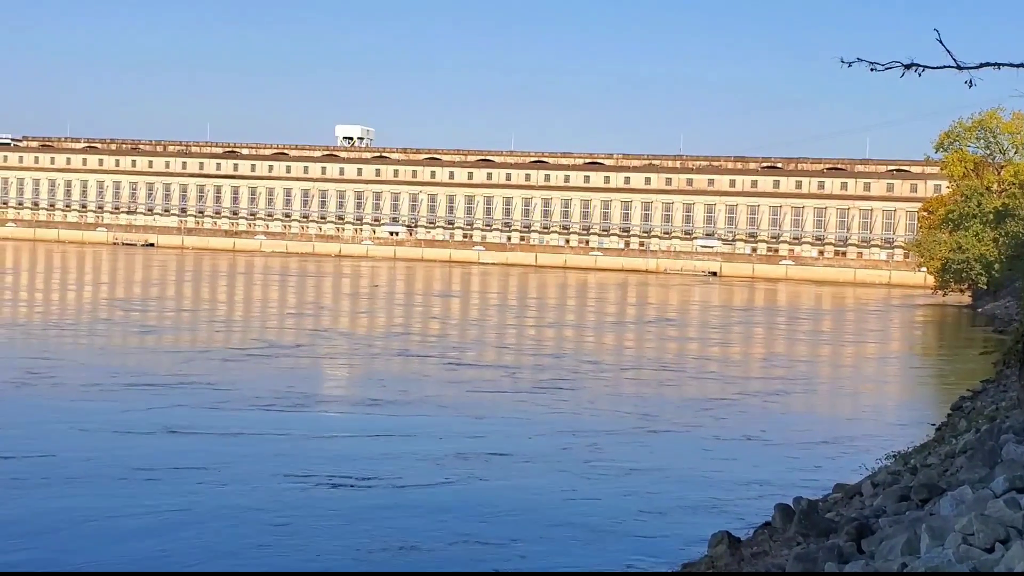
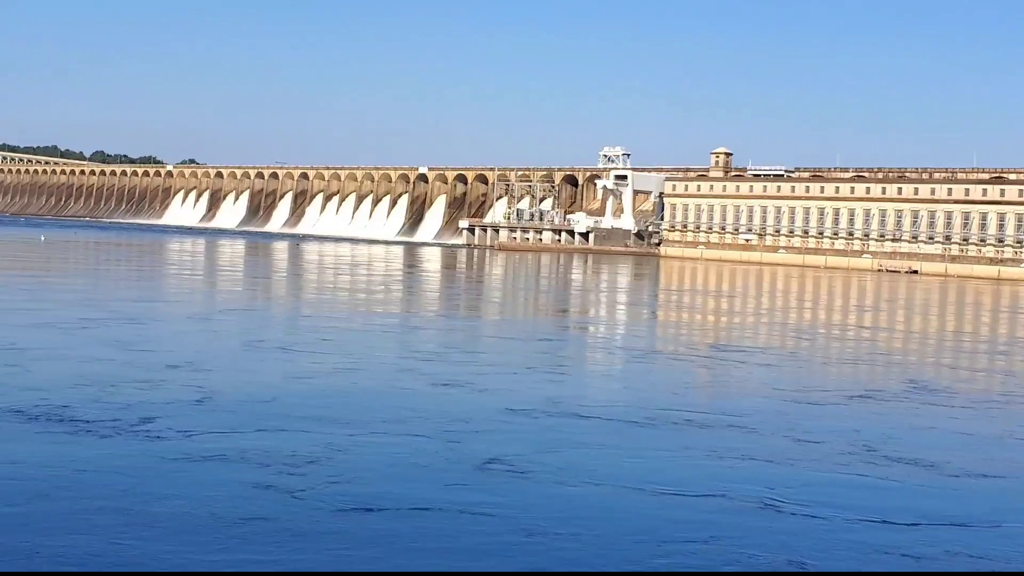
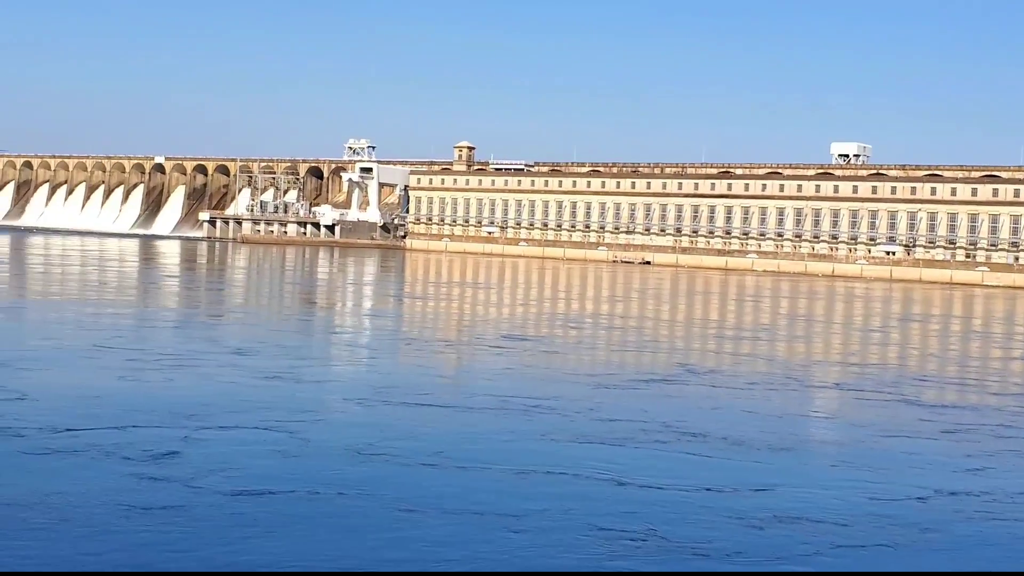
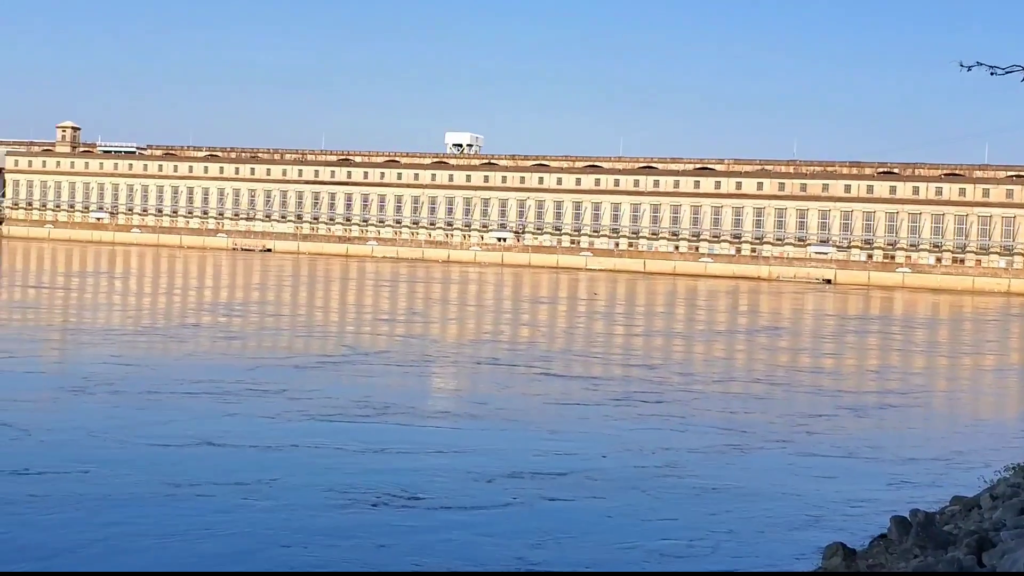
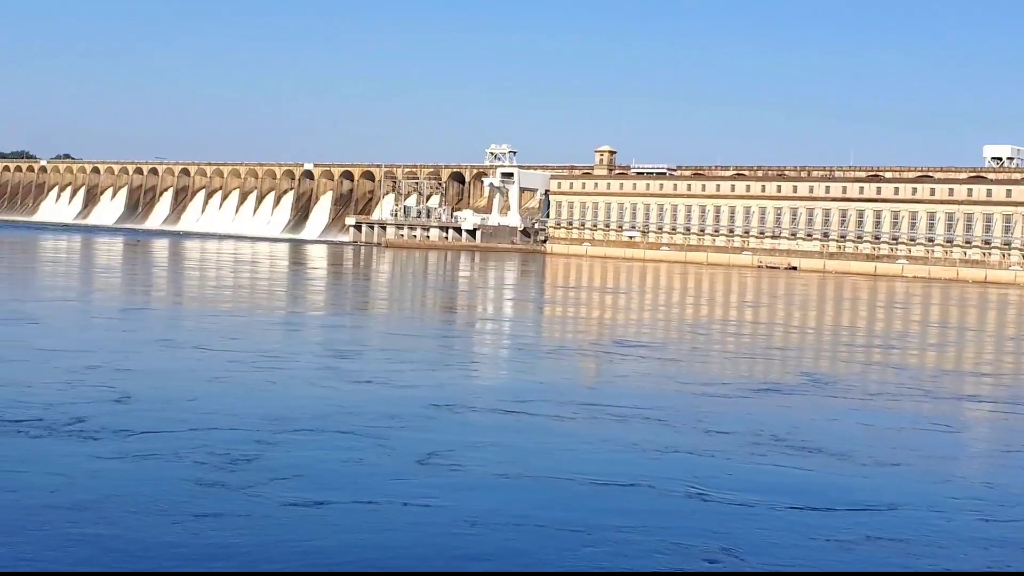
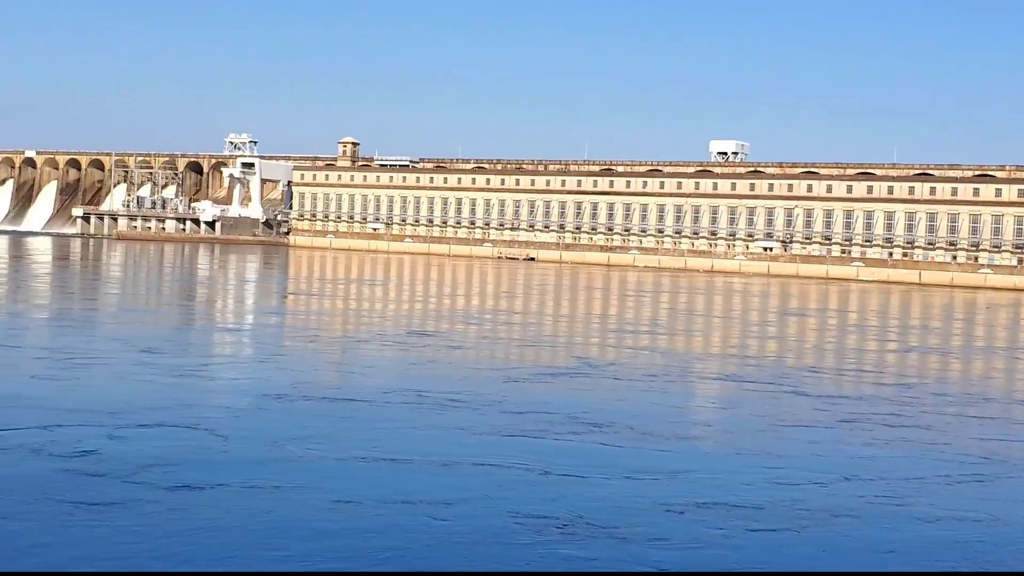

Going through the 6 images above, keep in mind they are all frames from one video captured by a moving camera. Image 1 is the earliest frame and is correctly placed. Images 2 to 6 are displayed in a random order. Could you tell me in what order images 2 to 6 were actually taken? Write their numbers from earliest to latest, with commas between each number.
4, 6, 3, 5, 2
